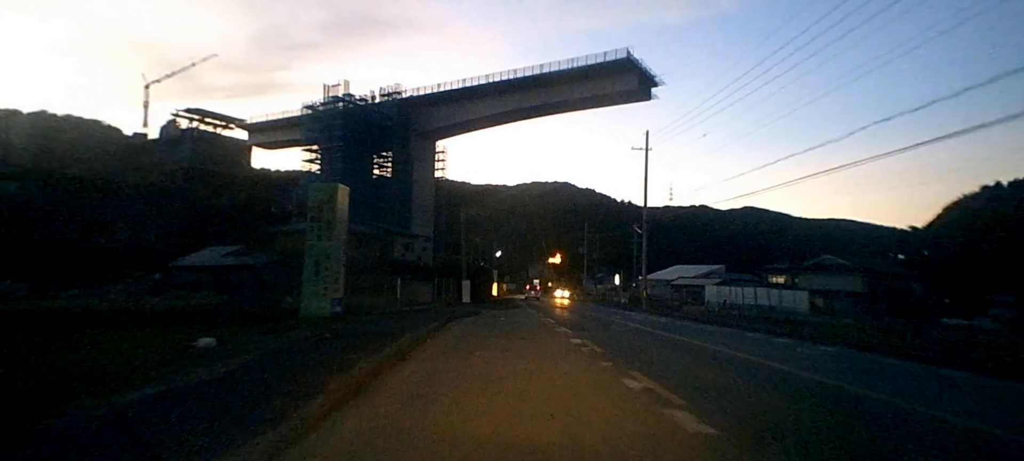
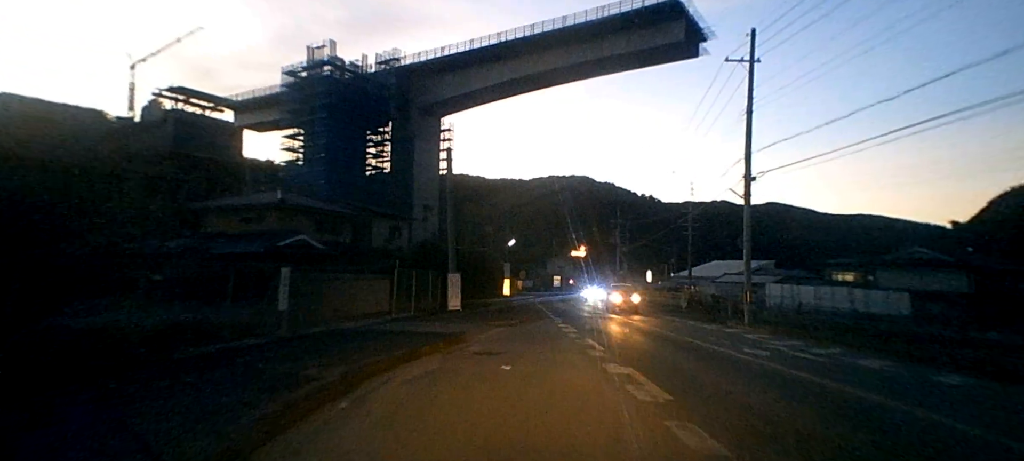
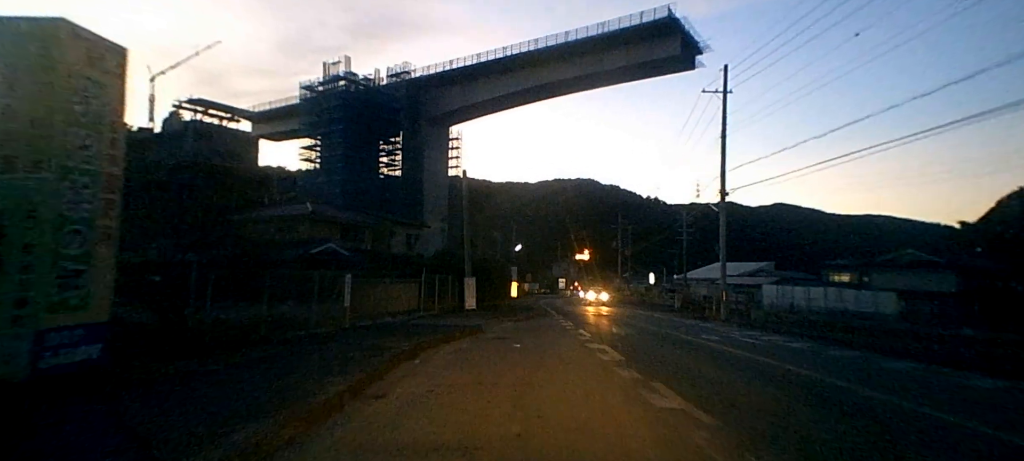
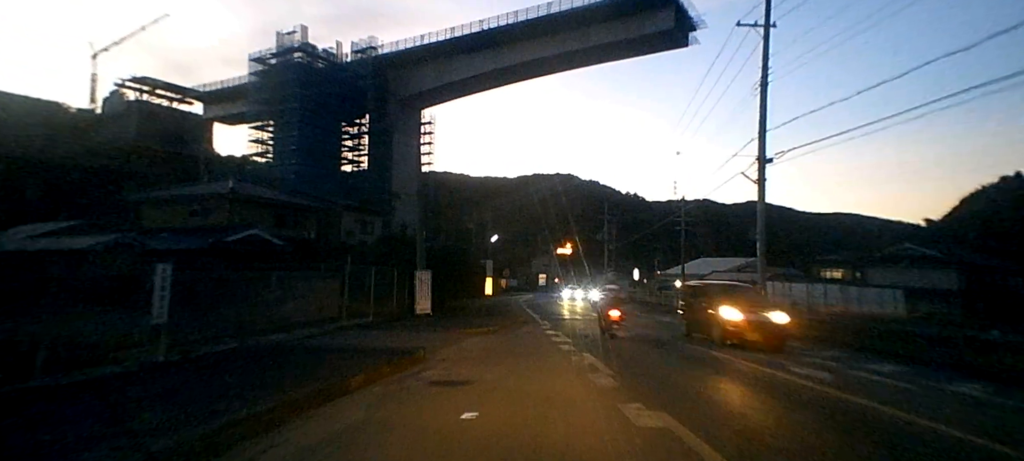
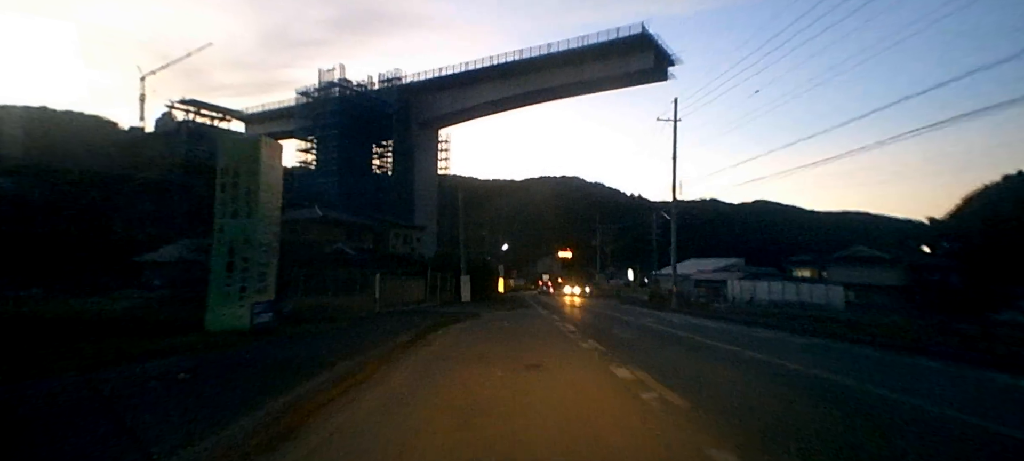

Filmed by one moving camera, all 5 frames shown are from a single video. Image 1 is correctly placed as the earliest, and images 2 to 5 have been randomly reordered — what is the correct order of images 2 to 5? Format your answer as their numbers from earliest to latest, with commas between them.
5, 3, 2, 4
